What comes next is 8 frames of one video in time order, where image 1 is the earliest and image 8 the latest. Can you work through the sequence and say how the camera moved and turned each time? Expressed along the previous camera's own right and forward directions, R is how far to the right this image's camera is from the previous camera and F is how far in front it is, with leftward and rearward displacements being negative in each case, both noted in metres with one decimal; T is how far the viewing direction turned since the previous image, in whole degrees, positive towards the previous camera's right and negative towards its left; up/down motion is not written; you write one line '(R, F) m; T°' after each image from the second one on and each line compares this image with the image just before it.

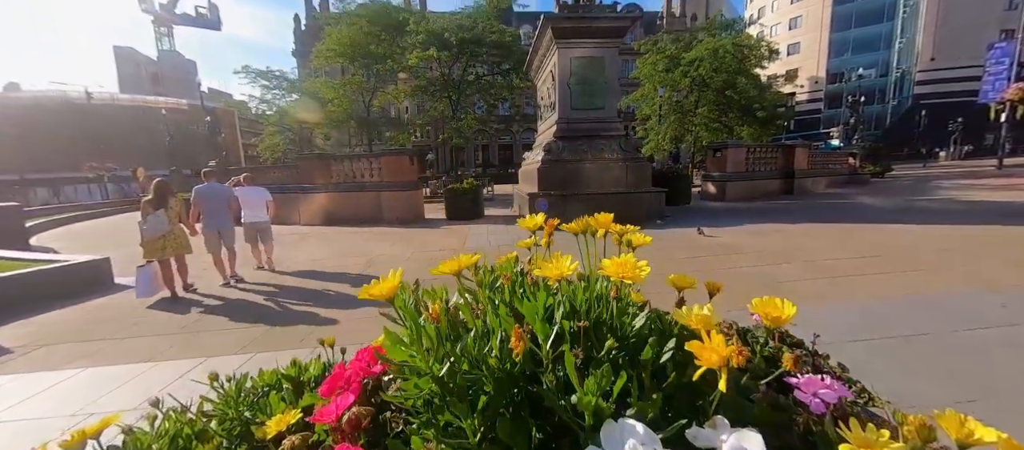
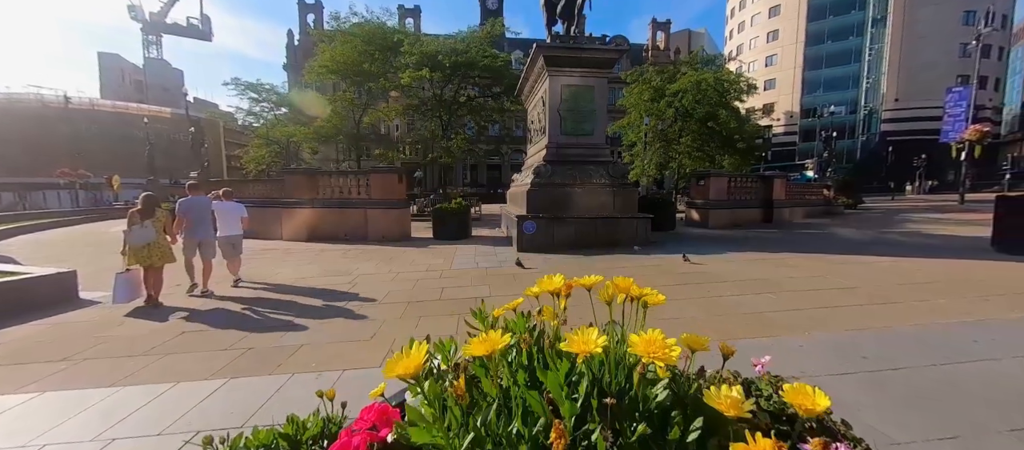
(0.0, 0.0) m; +2°
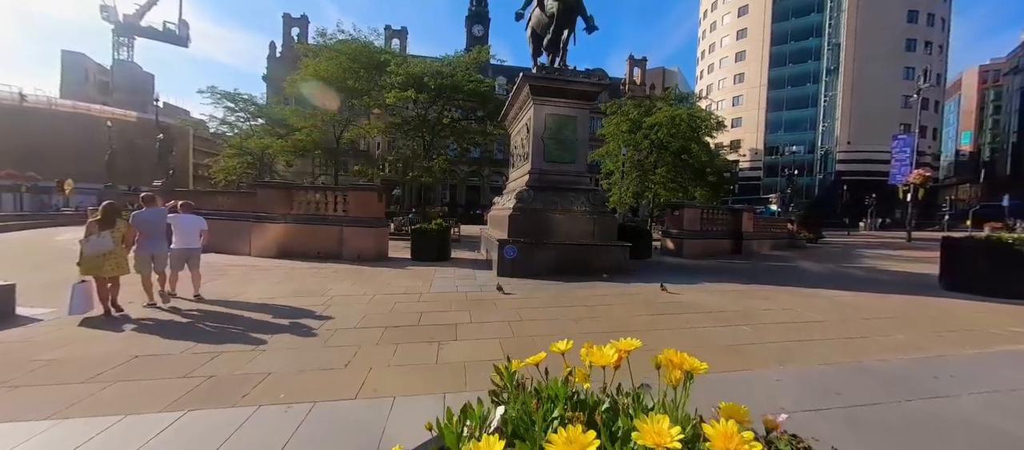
(-0.1, 0.0) m; +4°
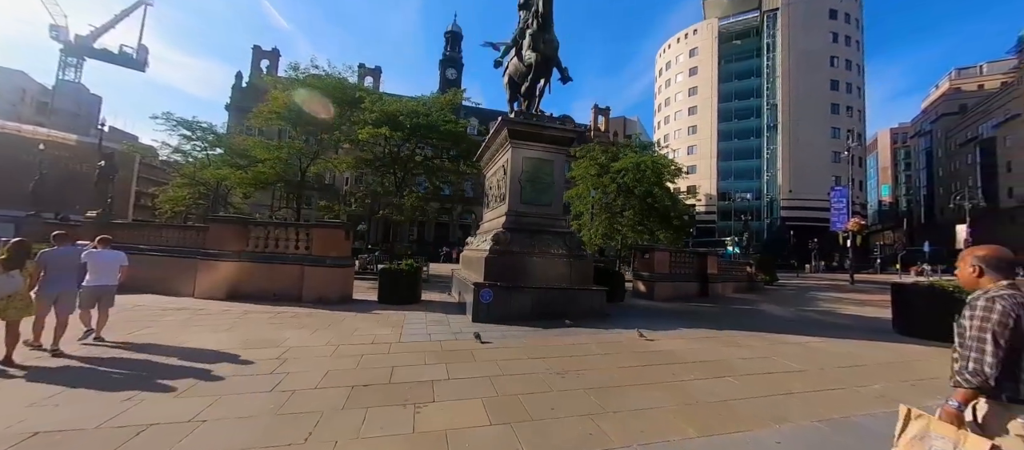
(-0.2, +0.2) m; +5°
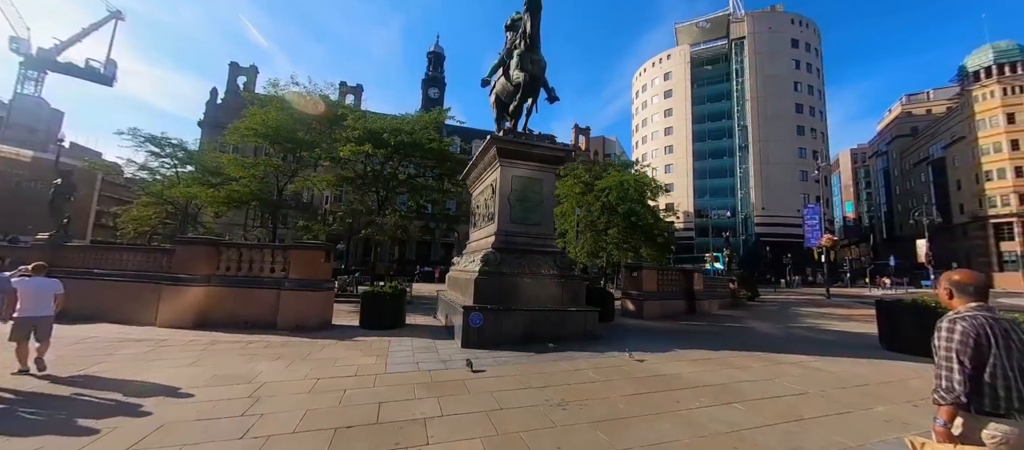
(-0.2, +0.2) m; +3°
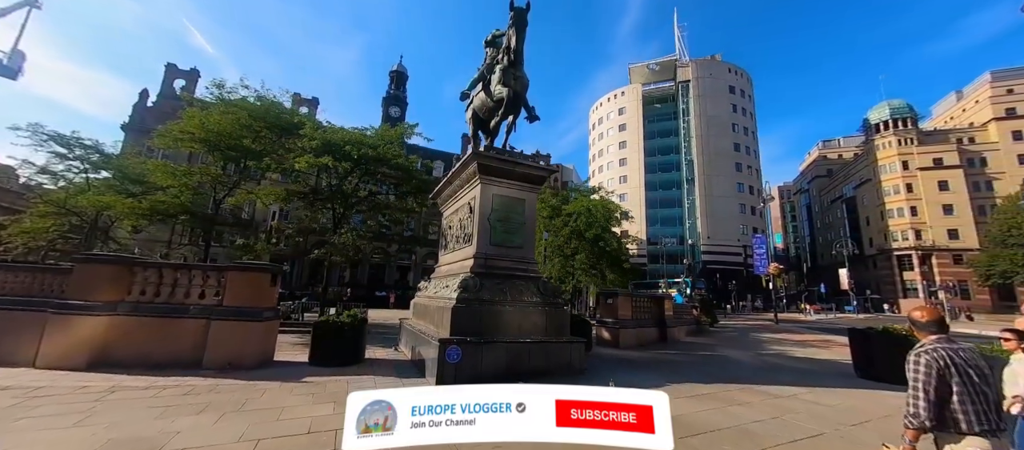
(-0.5, +0.7) m; +7°
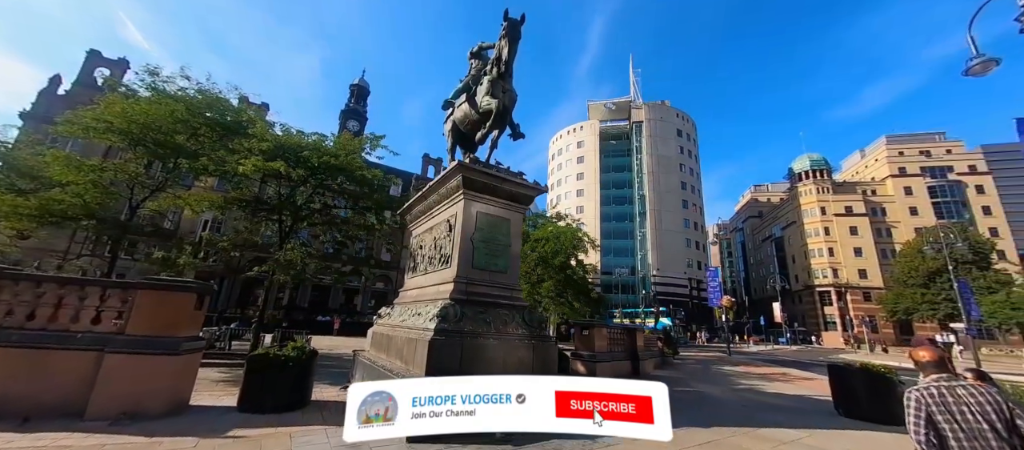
(-0.6, +0.8) m; +7°
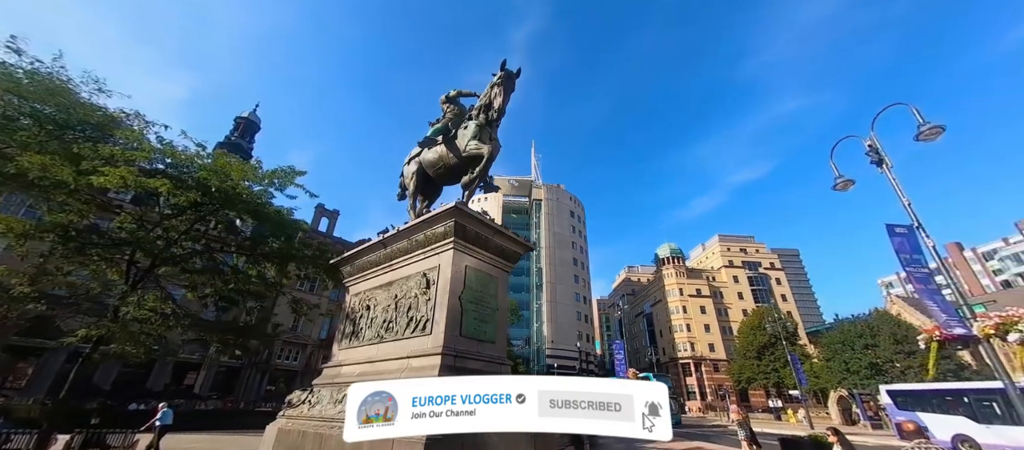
(-1.7, +1.4) m; +16°
